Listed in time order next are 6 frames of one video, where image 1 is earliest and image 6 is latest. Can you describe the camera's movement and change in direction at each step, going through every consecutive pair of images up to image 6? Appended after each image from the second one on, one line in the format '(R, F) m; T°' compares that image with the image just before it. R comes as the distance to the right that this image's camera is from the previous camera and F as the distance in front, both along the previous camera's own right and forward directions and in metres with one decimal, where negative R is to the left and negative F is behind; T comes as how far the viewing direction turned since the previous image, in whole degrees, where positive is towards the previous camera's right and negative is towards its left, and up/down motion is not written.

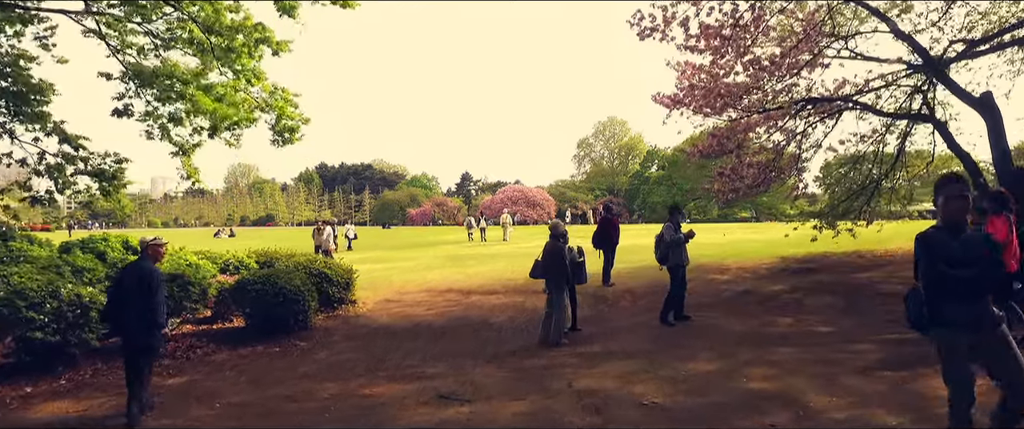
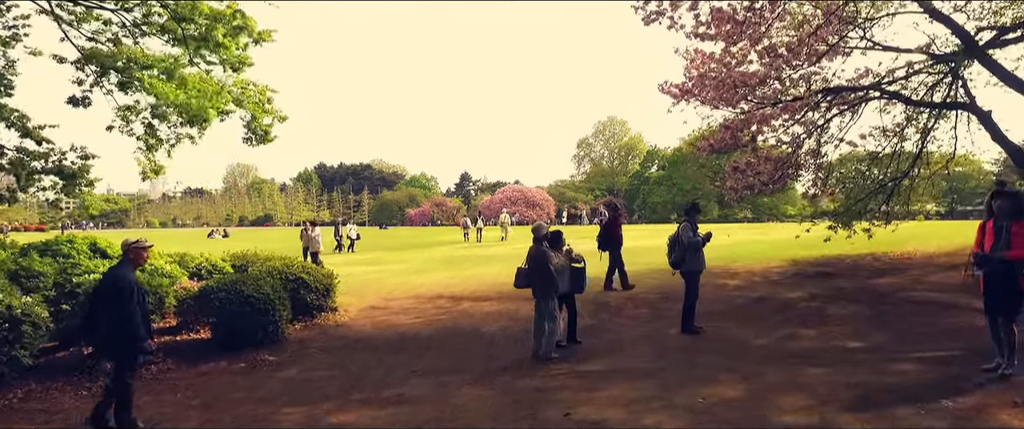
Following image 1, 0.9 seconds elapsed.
(+0.1, +1.1) m; 0°
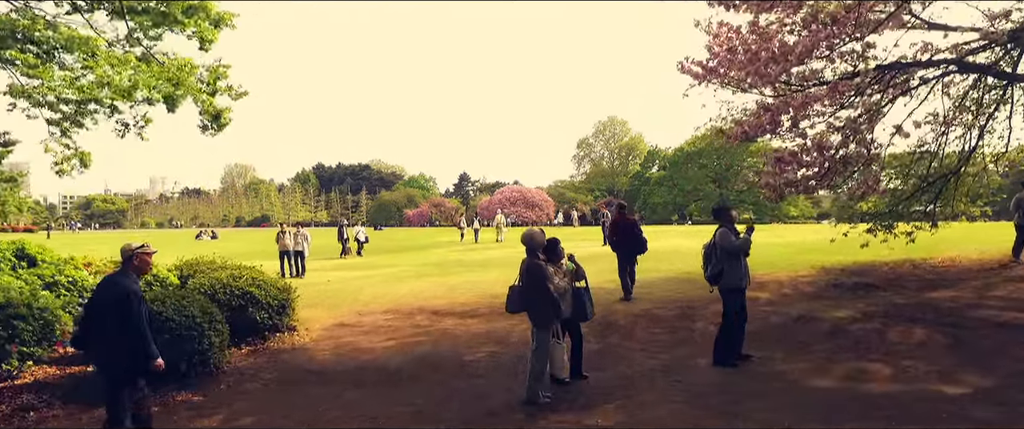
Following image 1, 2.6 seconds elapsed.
(+0.1, +2.1) m; 0°
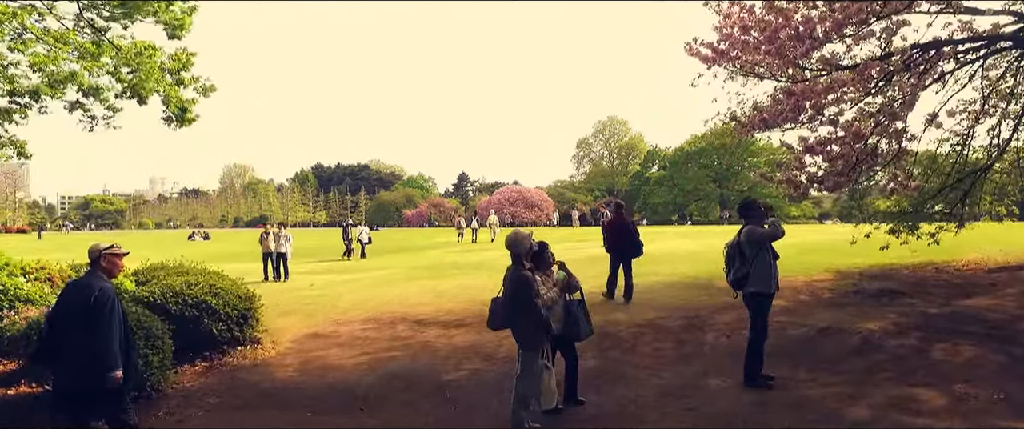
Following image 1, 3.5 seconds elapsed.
(+0.2, +1.1) m; 0°
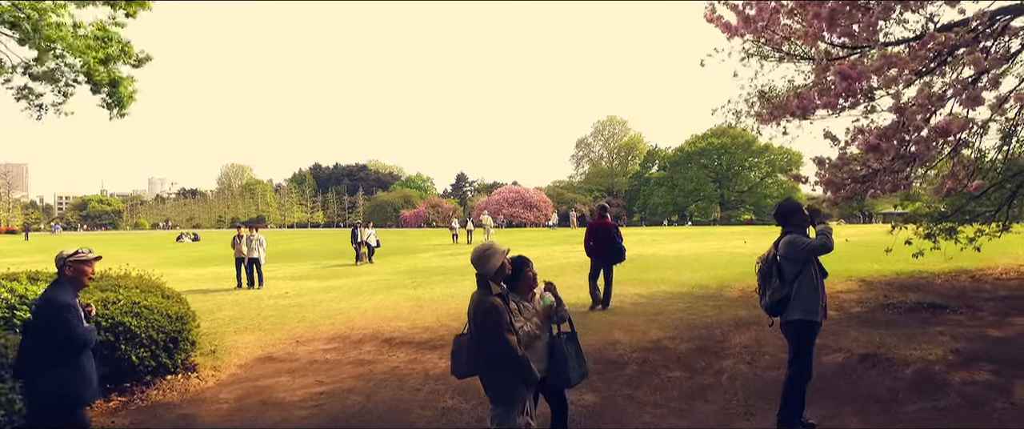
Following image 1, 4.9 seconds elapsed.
(+0.2, +1.5) m; 0°
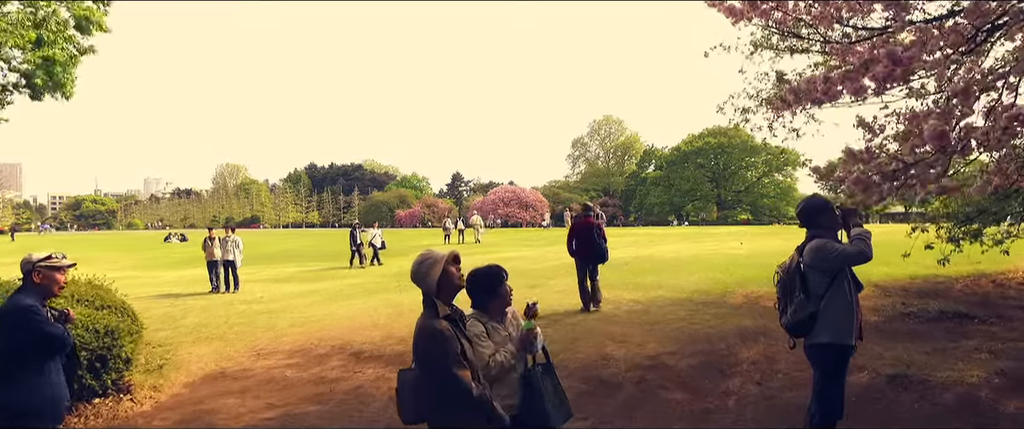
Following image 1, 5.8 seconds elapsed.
(+0.2, +1.0) m; 0°
